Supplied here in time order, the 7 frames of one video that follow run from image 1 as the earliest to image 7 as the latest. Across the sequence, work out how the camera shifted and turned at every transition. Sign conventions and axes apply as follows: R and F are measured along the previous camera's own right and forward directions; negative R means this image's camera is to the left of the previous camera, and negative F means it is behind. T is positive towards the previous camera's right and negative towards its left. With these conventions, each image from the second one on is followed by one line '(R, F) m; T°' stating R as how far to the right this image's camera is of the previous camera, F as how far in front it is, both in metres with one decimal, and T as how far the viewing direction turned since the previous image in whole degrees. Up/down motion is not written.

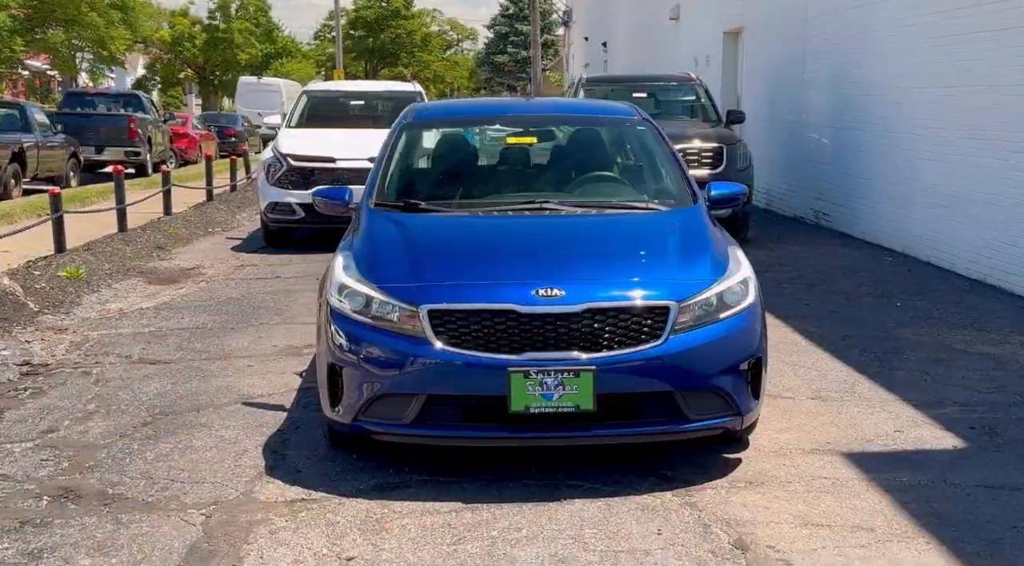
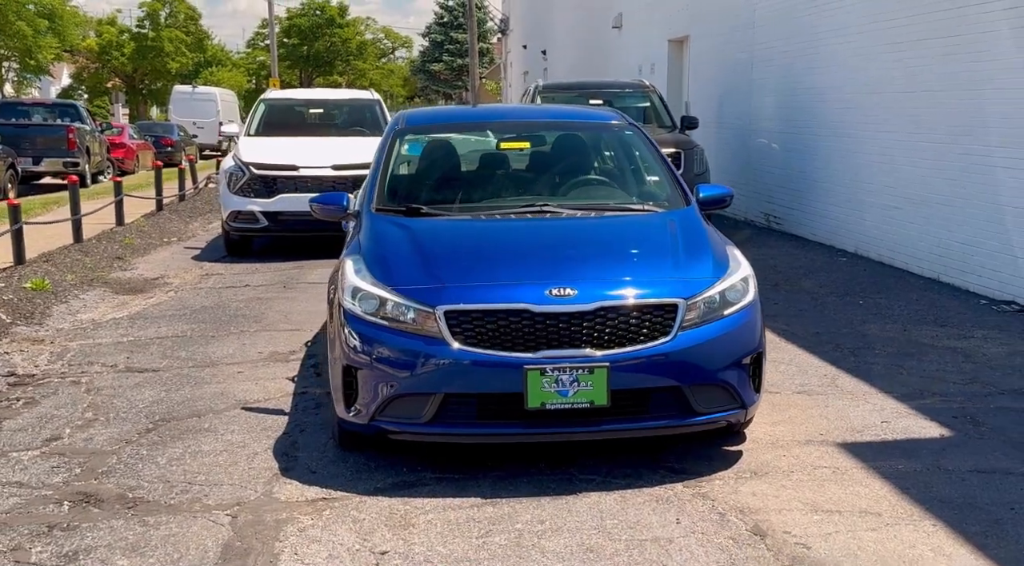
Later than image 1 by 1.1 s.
(-0.3, -0.1) m; +3°
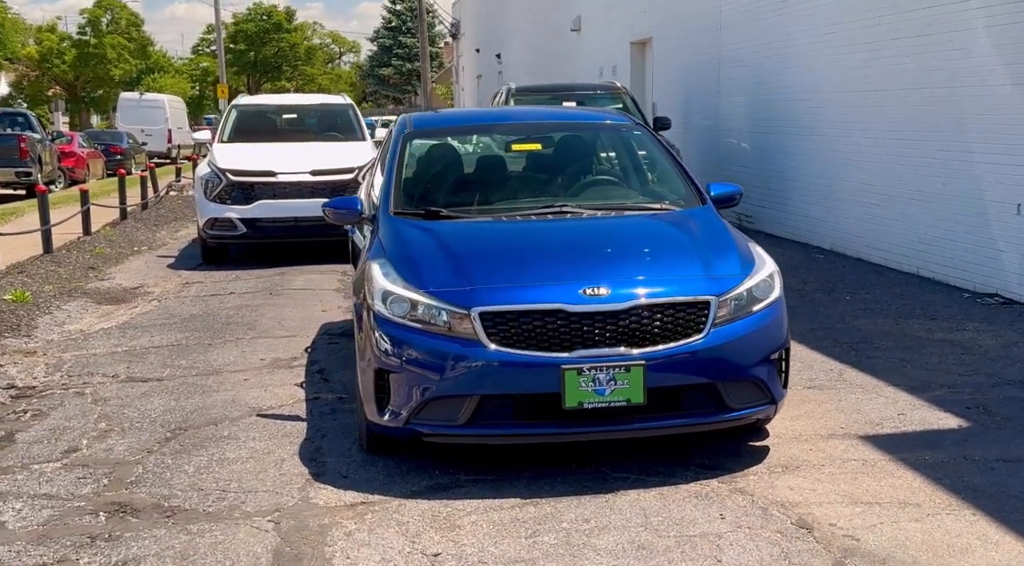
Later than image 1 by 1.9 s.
(-0.3, 0.0) m; +2°
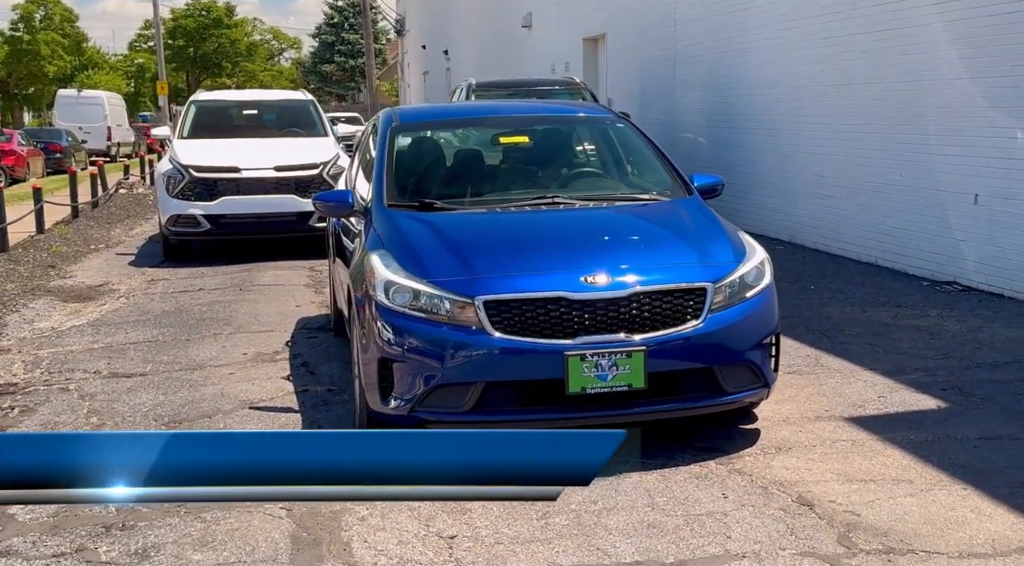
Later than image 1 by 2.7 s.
(-0.2, -0.1) m; +3°
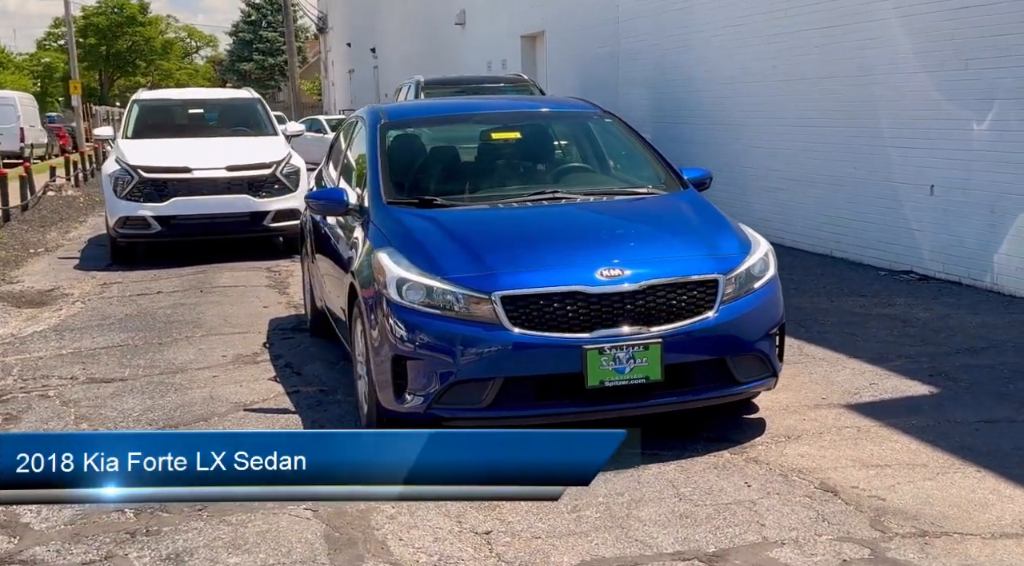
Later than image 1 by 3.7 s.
(-0.4, 0.0) m; +4°
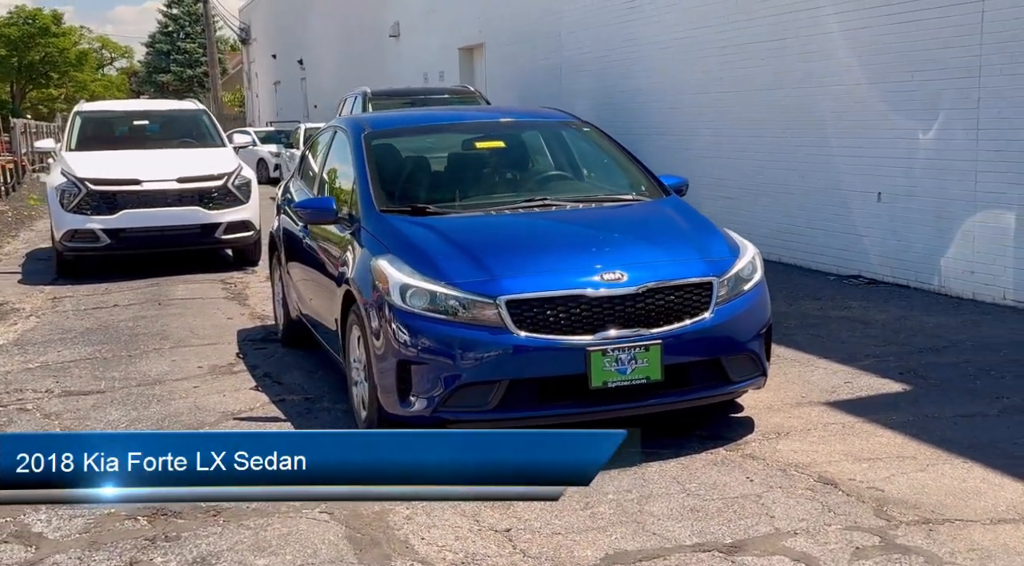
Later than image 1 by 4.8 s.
(-0.3, -0.1) m; +4°
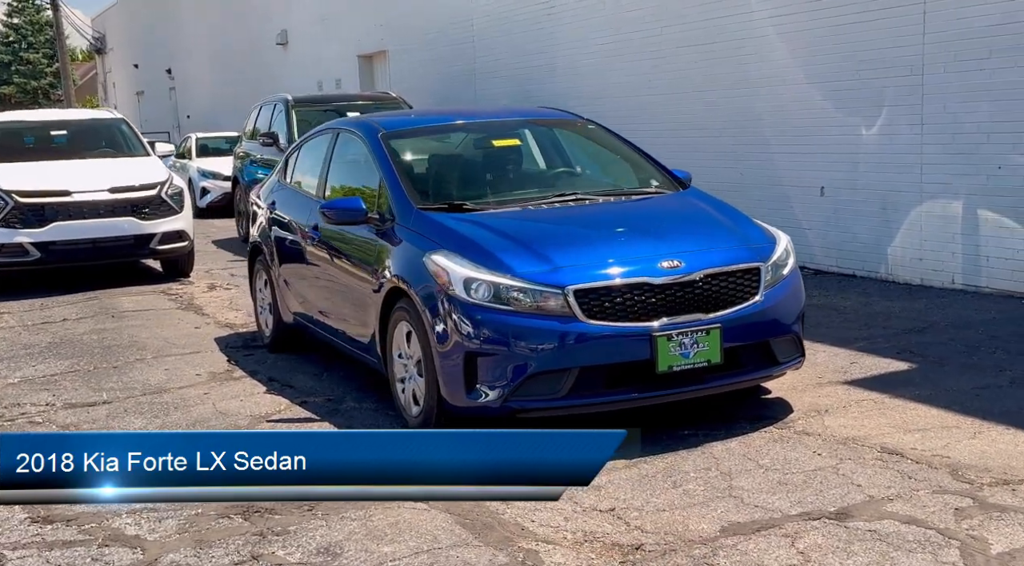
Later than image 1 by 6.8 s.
(-0.9, -0.1) m; +6°
